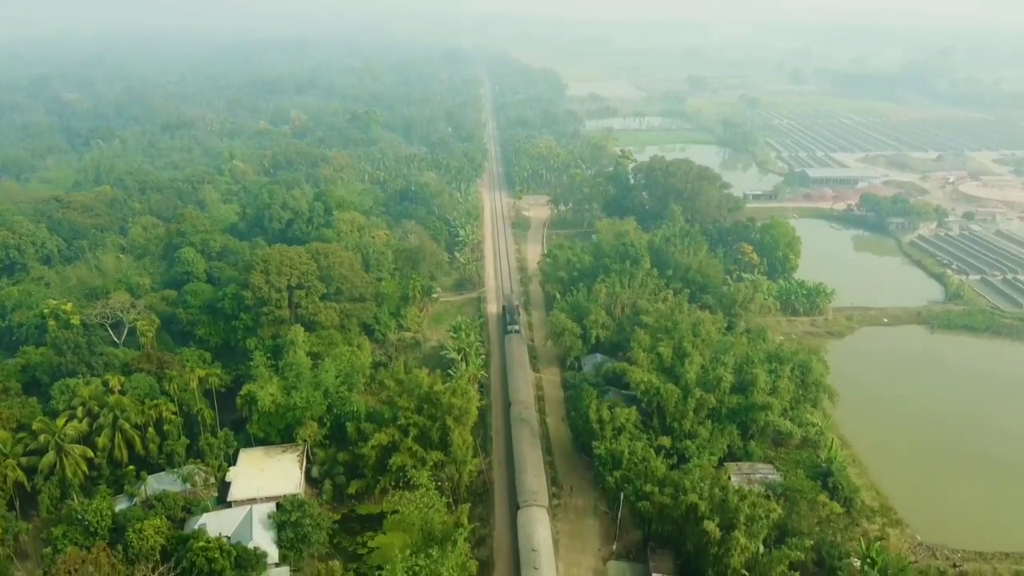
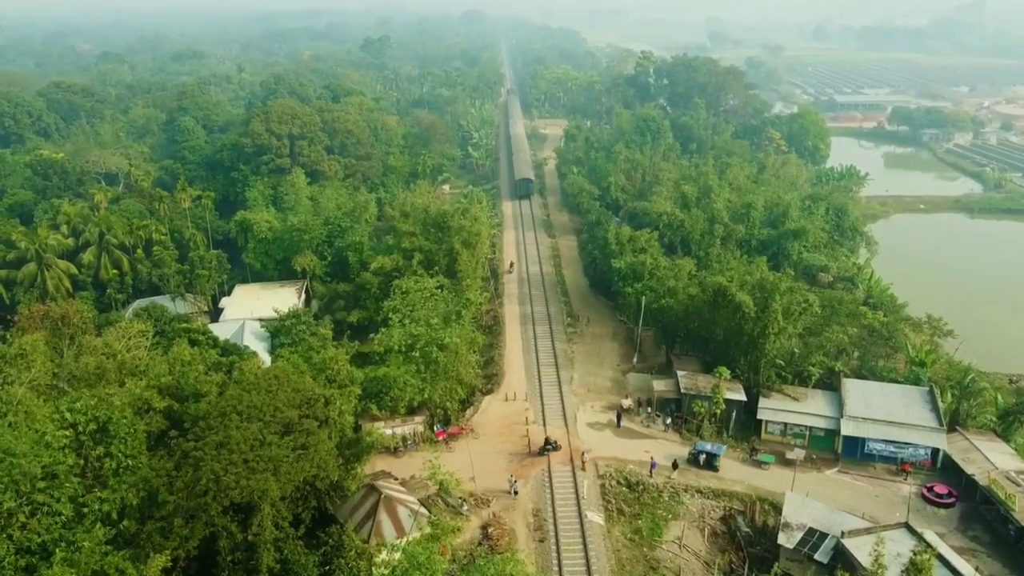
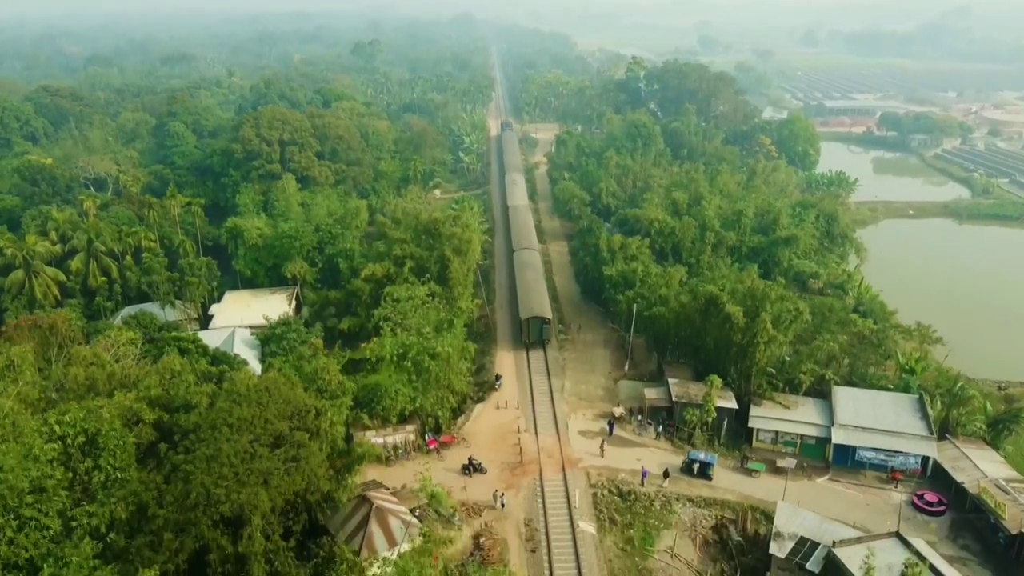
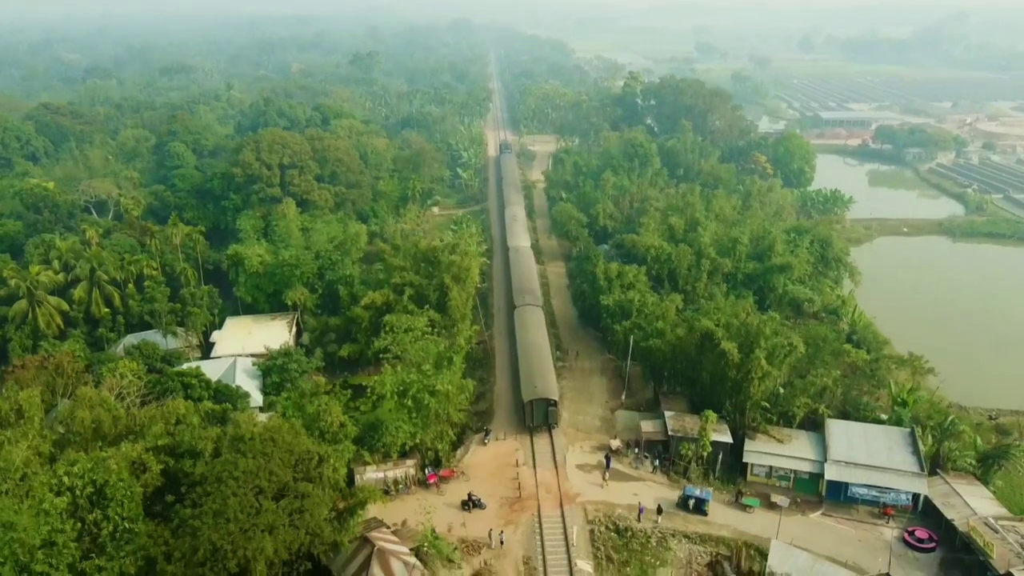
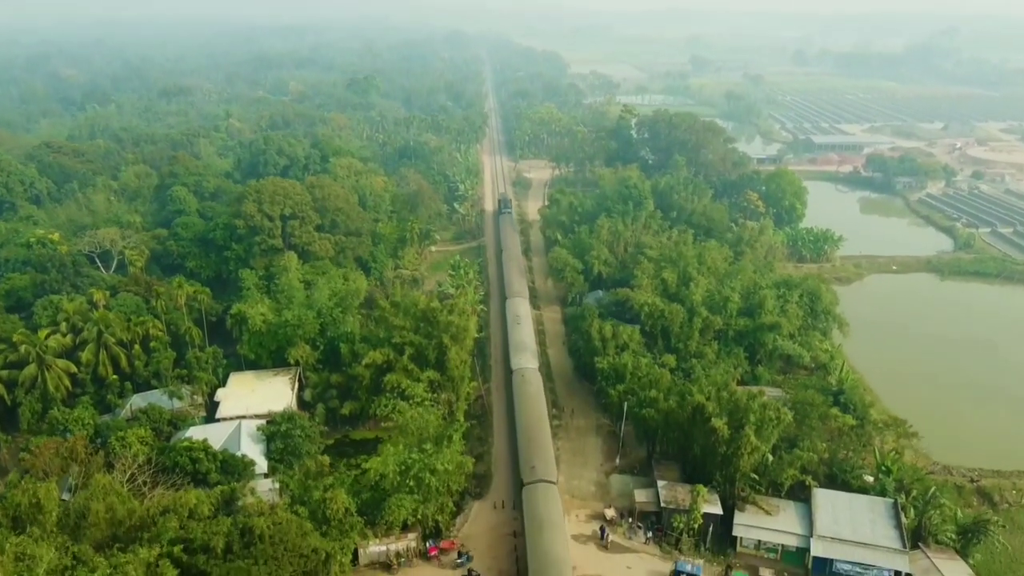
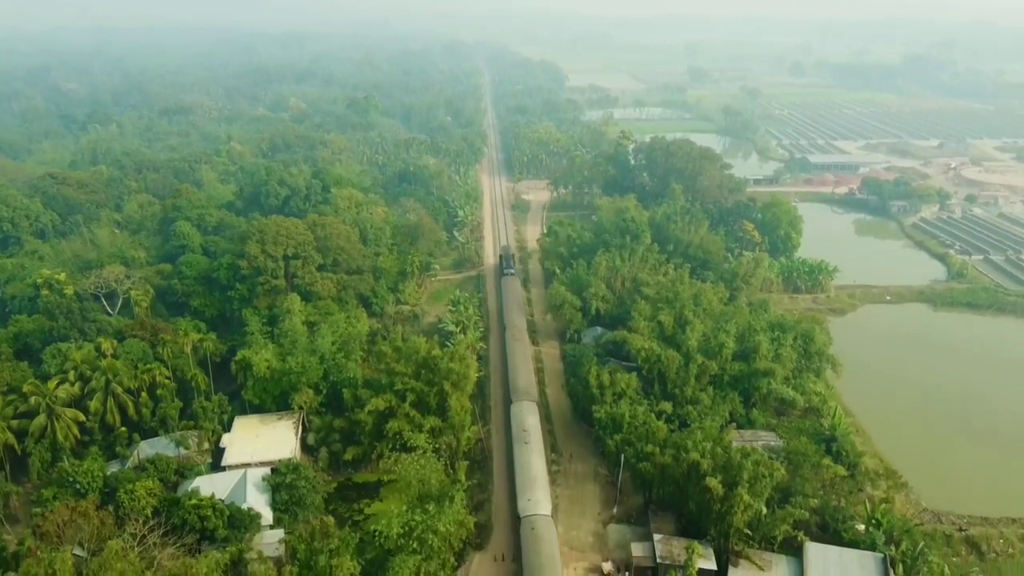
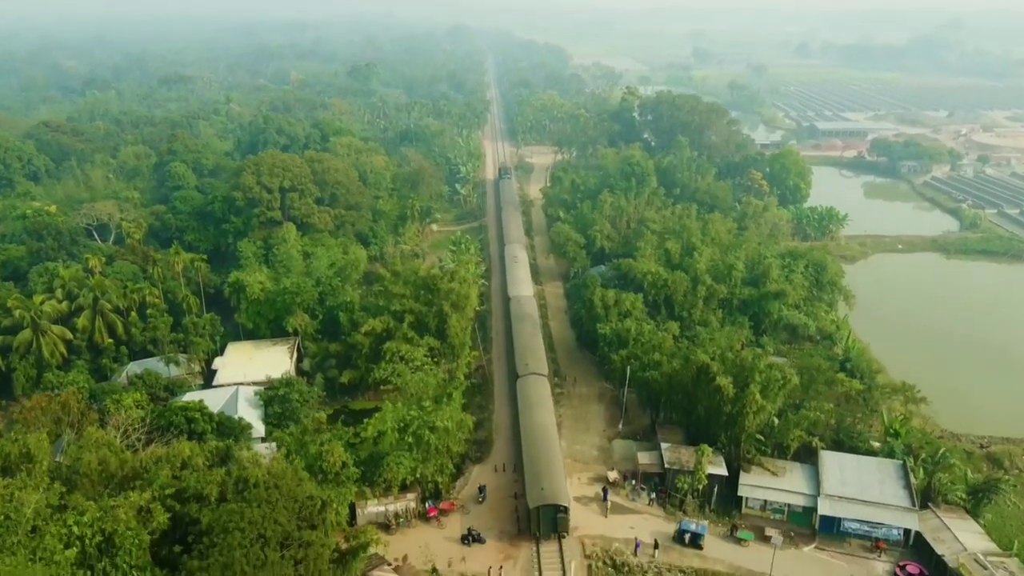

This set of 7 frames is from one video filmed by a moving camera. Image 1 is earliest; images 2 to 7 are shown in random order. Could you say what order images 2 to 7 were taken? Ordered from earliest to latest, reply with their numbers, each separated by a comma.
6, 5, 7, 4, 3, 2
